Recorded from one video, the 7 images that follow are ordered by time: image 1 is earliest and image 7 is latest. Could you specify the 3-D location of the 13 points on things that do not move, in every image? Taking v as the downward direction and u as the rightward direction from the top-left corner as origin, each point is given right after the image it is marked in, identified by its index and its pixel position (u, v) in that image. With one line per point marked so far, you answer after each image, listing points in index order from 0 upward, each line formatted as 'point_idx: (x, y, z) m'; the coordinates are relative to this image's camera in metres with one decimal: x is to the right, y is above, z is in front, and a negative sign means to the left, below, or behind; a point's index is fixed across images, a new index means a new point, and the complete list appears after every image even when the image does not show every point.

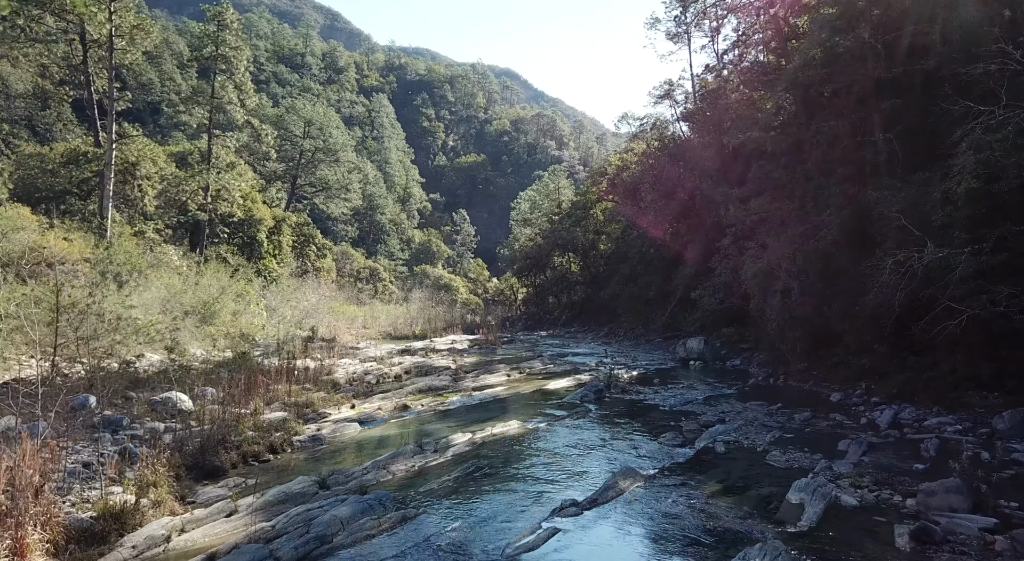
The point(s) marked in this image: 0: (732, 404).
0: (+4.0, -2.2, +11.2) m
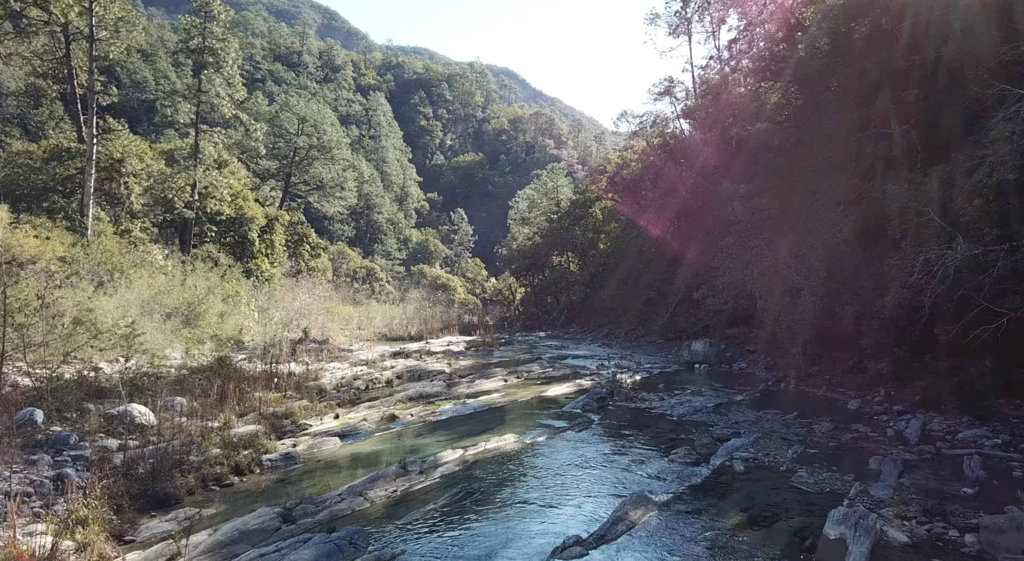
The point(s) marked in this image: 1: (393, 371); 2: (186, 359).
0: (+3.9, -2.2, +10.4) m
1: (-3.2, -2.4, +16.6) m
2: (-7.0, -1.7, +13.5) m
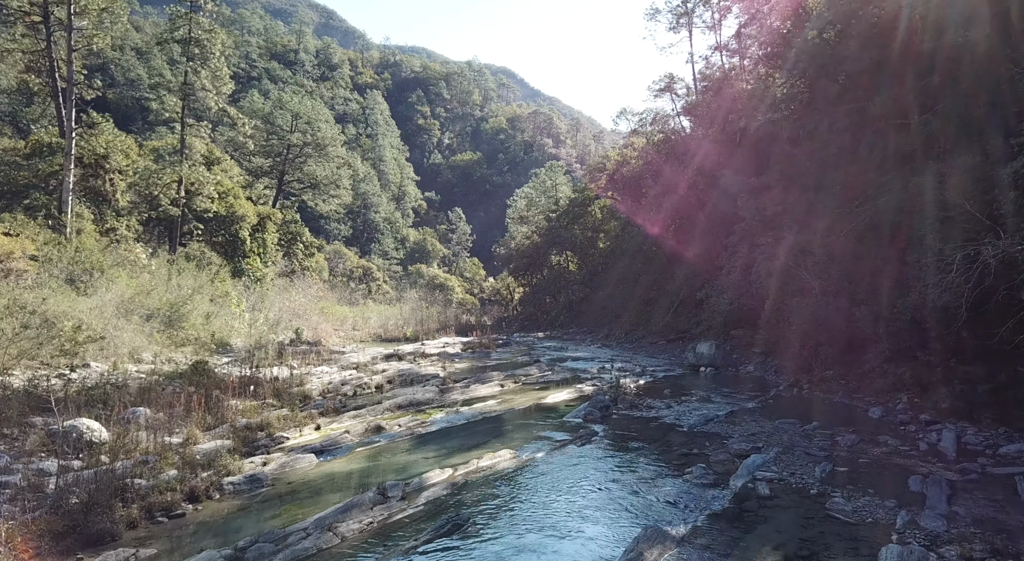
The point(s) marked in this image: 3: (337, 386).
0: (+3.9, -2.2, +9.6) m
1: (-3.3, -2.4, +15.8) m
2: (-7.1, -1.7, +12.7) m
3: (-3.8, -2.3, +13.7) m
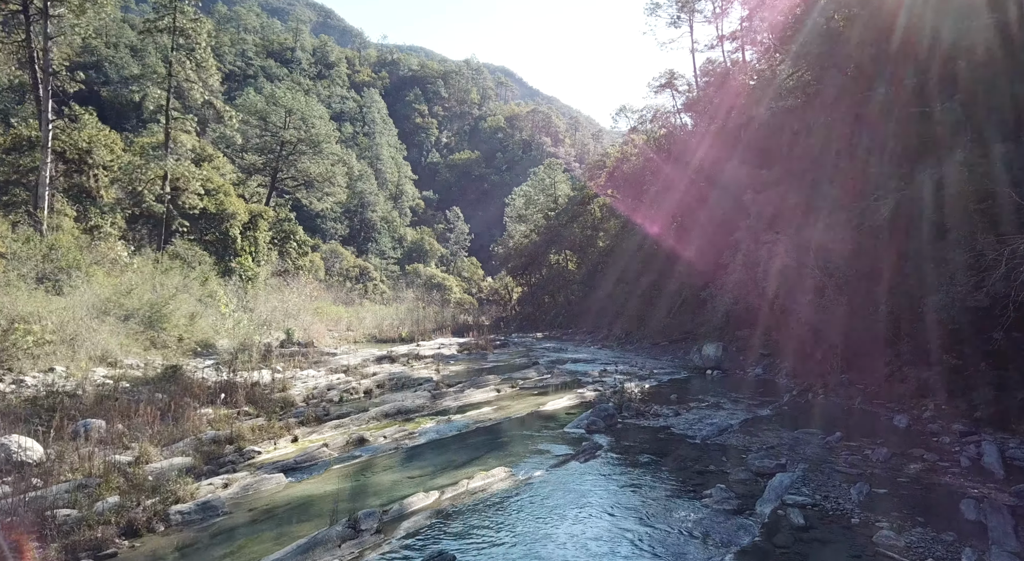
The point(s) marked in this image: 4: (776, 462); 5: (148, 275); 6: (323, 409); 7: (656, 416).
0: (+3.8, -2.2, +8.8) m
1: (-3.3, -2.4, +15.0) m
2: (-7.2, -1.7, +11.8) m
3: (-3.9, -2.3, +12.9) m
4: (+3.0, -2.1, +7.1) m
5: (-11.6, +0.2, +19.9) m
6: (-3.3, -2.3, +11.0) m
7: (+2.3, -2.2, +10.2) m
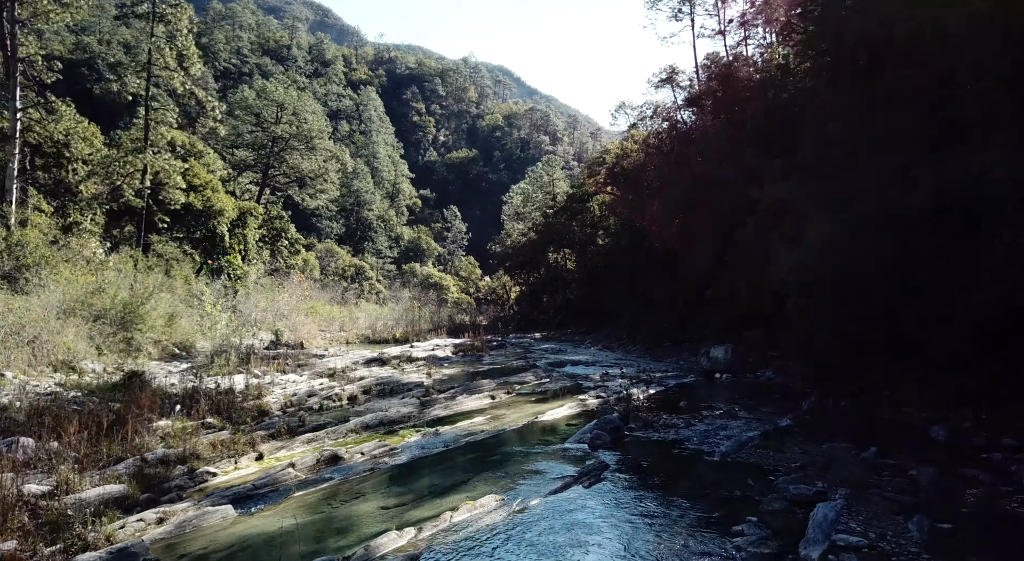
0: (+3.7, -2.1, +7.8) m
1: (-3.4, -2.3, +14.0) m
2: (-7.2, -1.7, +10.8) m
3: (-4.0, -2.2, +11.9) m
4: (+2.9, -2.0, +6.1) m
5: (-11.8, +0.2, +18.9) m
6: (-3.4, -2.2, +10.0) m
7: (+2.3, -2.2, +9.2) m
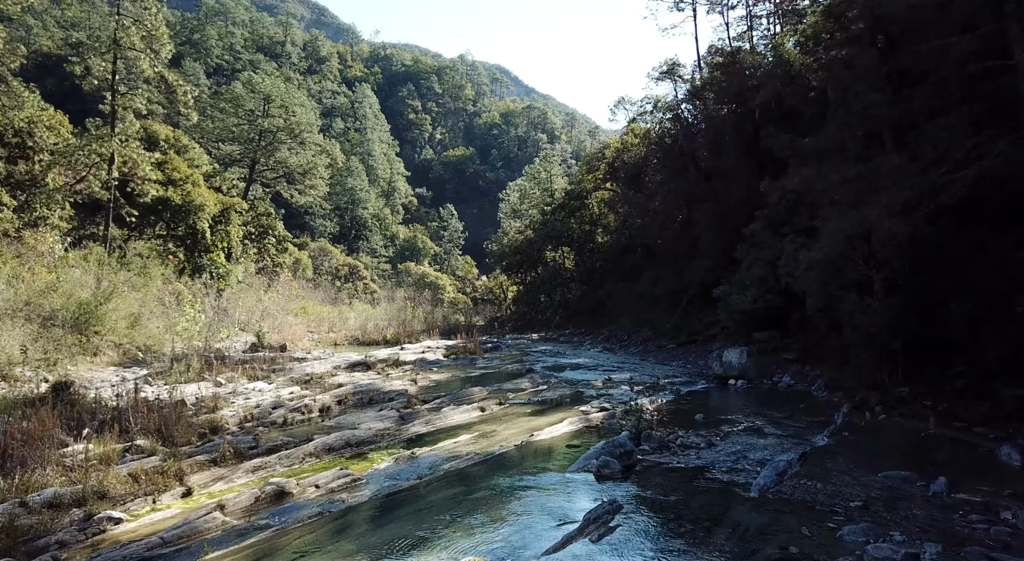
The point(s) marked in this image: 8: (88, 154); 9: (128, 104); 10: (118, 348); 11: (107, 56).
0: (+3.6, -2.1, +6.4) m
1: (-3.5, -2.3, +12.6) m
2: (-7.4, -1.6, +9.4) m
3: (-4.1, -2.2, +10.4) m
4: (+2.8, -1.9, +4.7) m
5: (-11.9, +0.3, +17.4) m
6: (-3.5, -2.2, +8.6) m
7: (+2.1, -2.1, +7.7) m
8: (-13.2, +4.0, +19.4) m
9: (-12.6, +5.8, +20.7) m
10: (-9.7, -1.7, +15.3) m
11: (-12.5, +6.9, +19.4) m
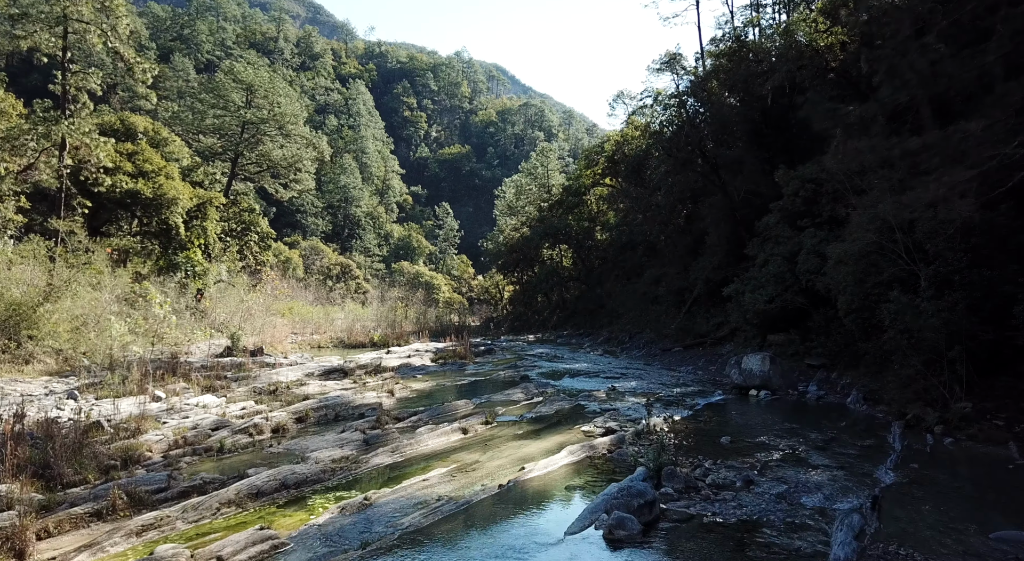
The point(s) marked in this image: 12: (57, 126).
0: (+3.5, -2.0, +4.7) m
1: (-3.7, -2.2, +10.8) m
2: (-7.5, -1.5, +7.6) m
3: (-4.3, -2.1, +8.6) m
4: (+2.7, -1.9, +2.9) m
5: (-12.1, +0.3, +15.6) m
6: (-3.7, -2.1, +6.8) m
7: (+2.0, -2.0, +6.0) m
8: (-13.4, +4.0, +17.6) m
9: (-12.8, +5.8, +18.9) m
10: (-9.8, -1.6, +13.5) m
11: (-12.8, +7.0, +17.6) m
12: (-12.8, +4.3, +17.6) m
